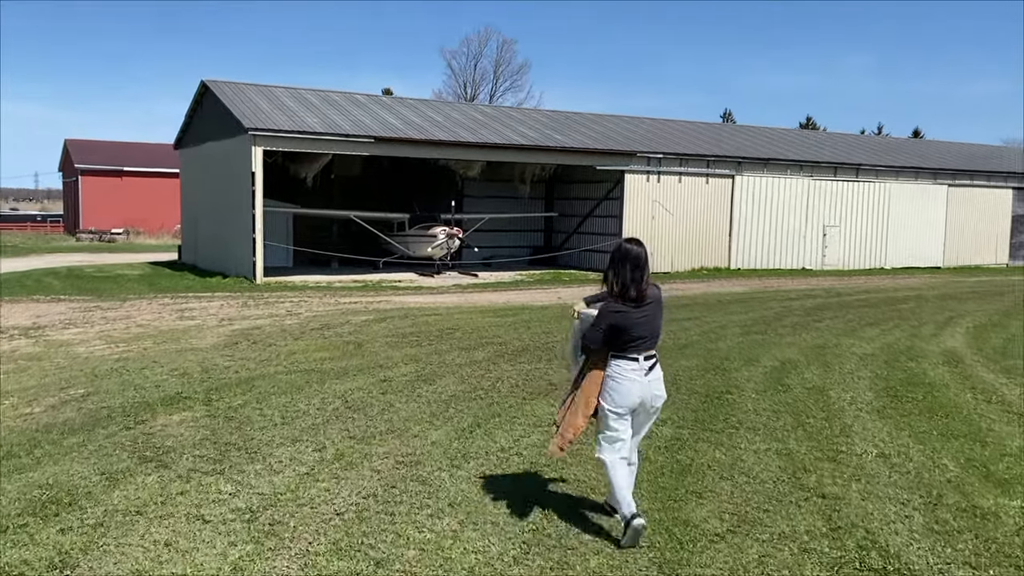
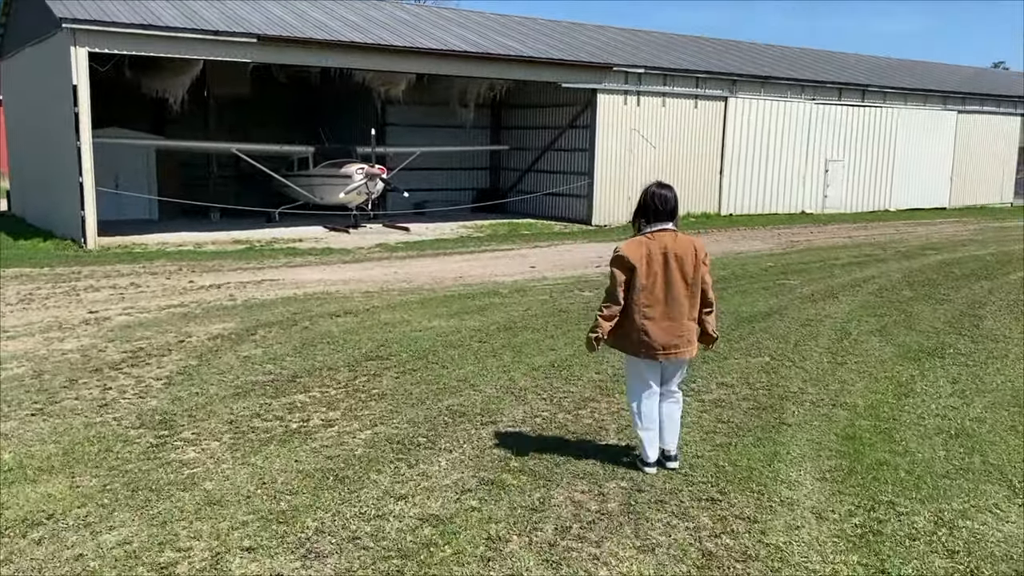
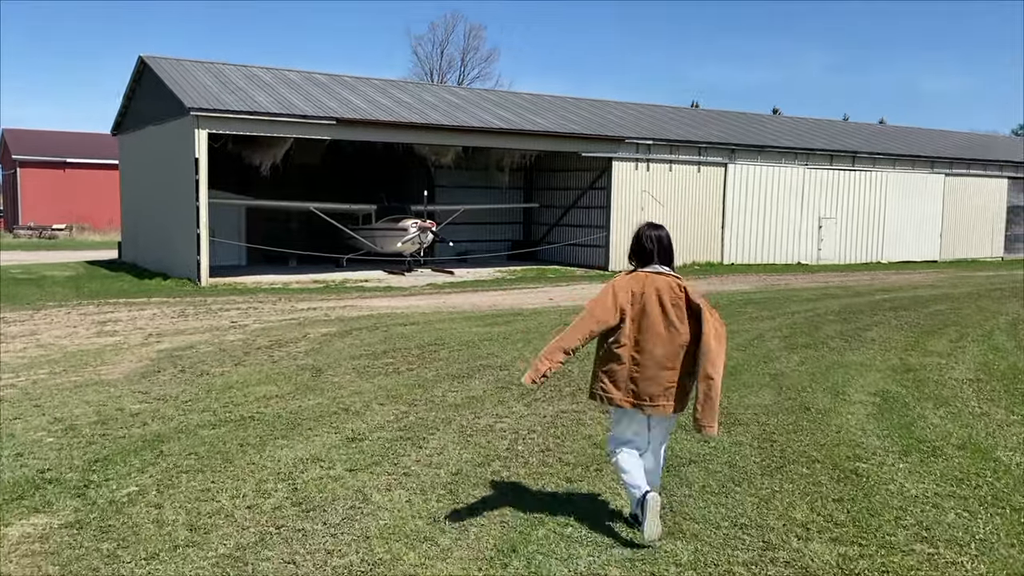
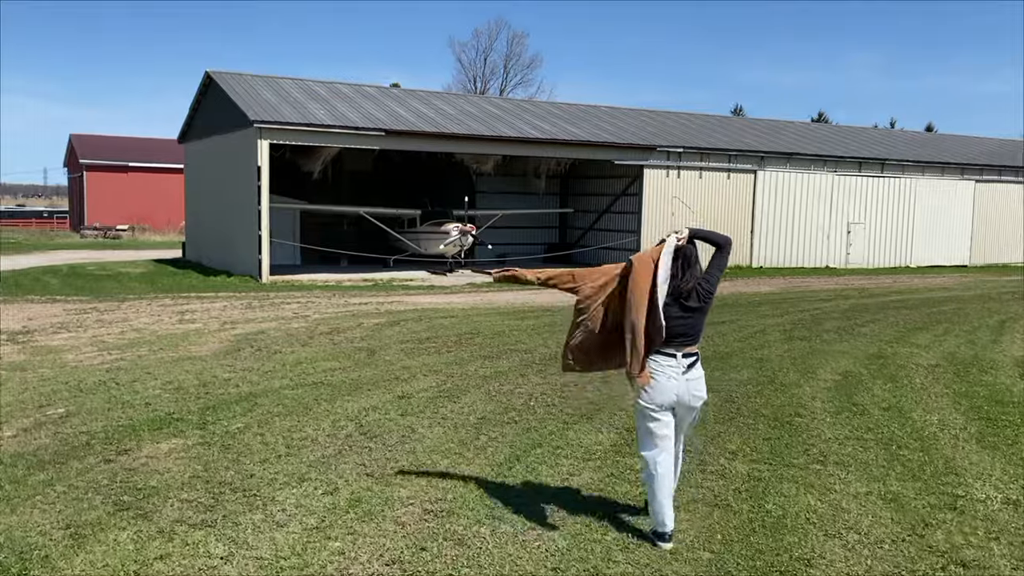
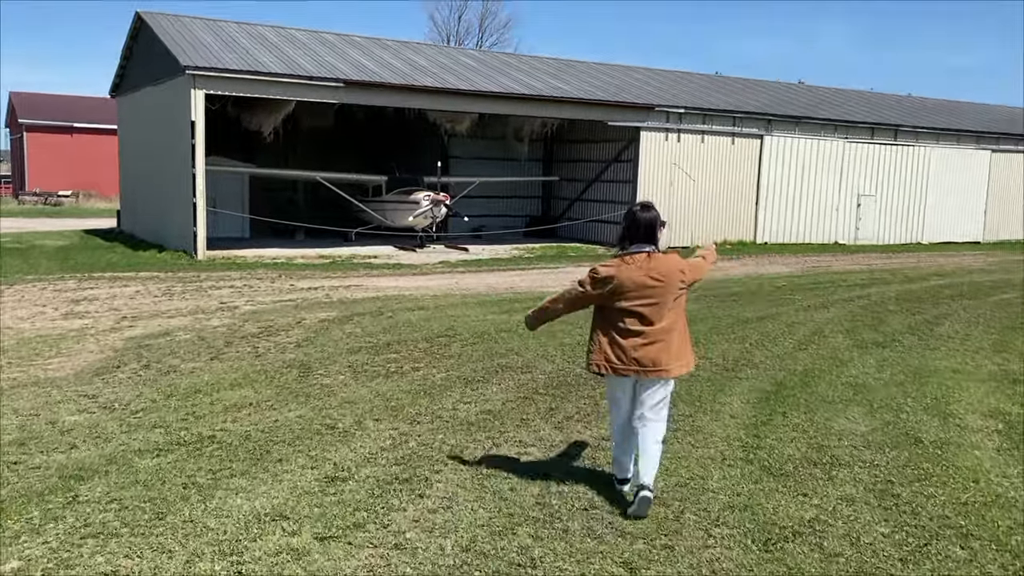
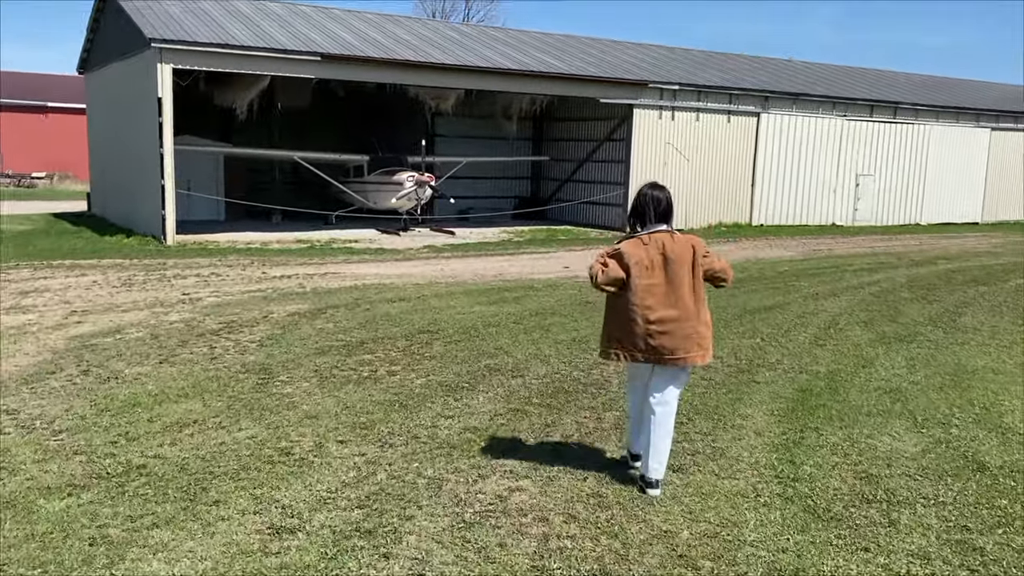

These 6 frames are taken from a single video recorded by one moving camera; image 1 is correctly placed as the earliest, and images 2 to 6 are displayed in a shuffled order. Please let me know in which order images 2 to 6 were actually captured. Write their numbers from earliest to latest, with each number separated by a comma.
4, 3, 5, 6, 2
